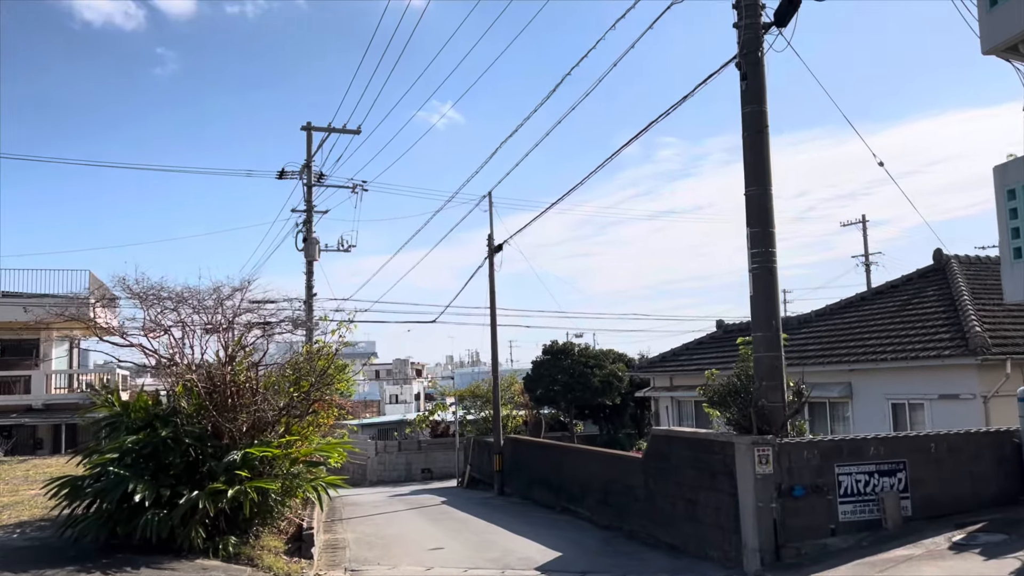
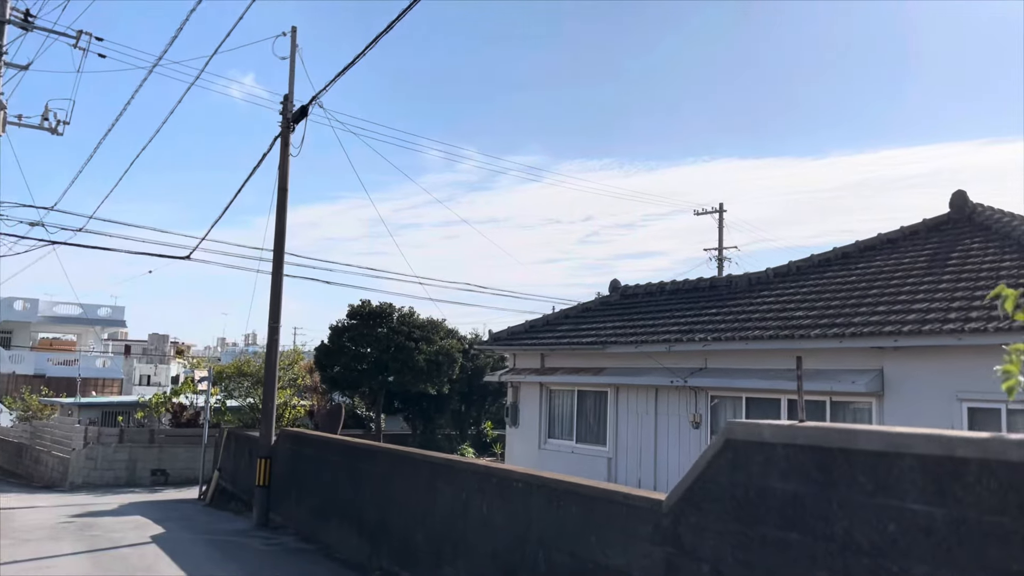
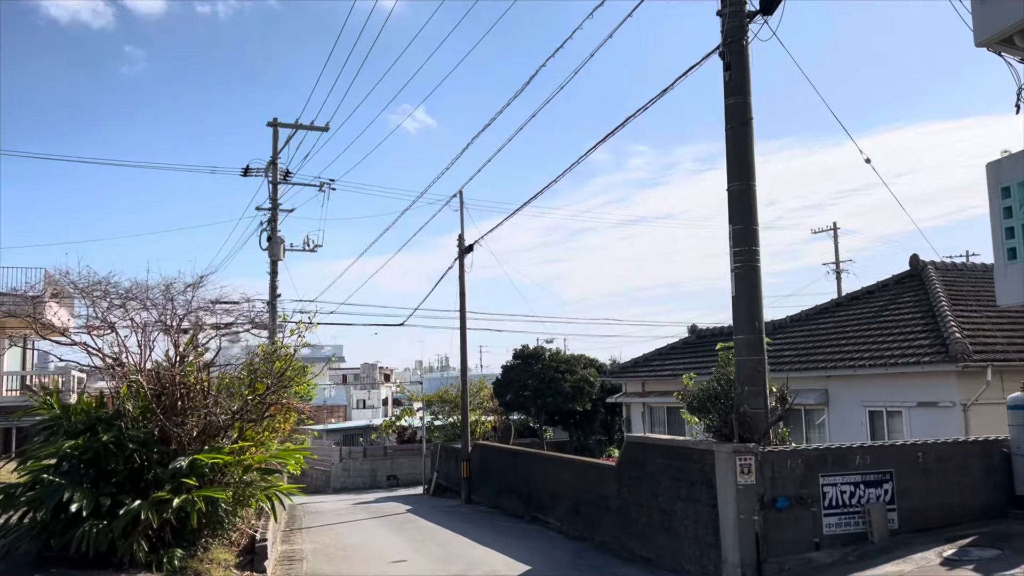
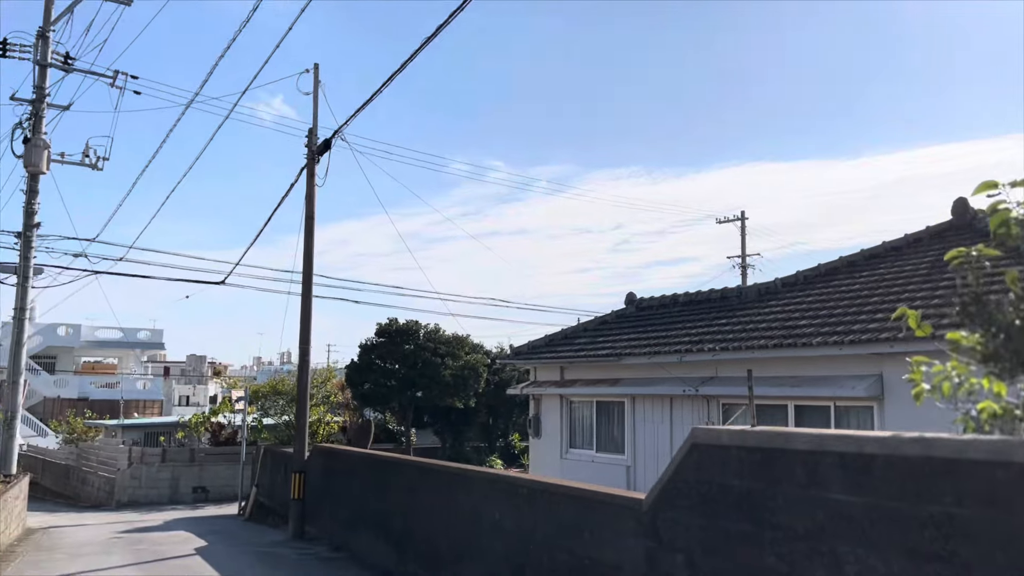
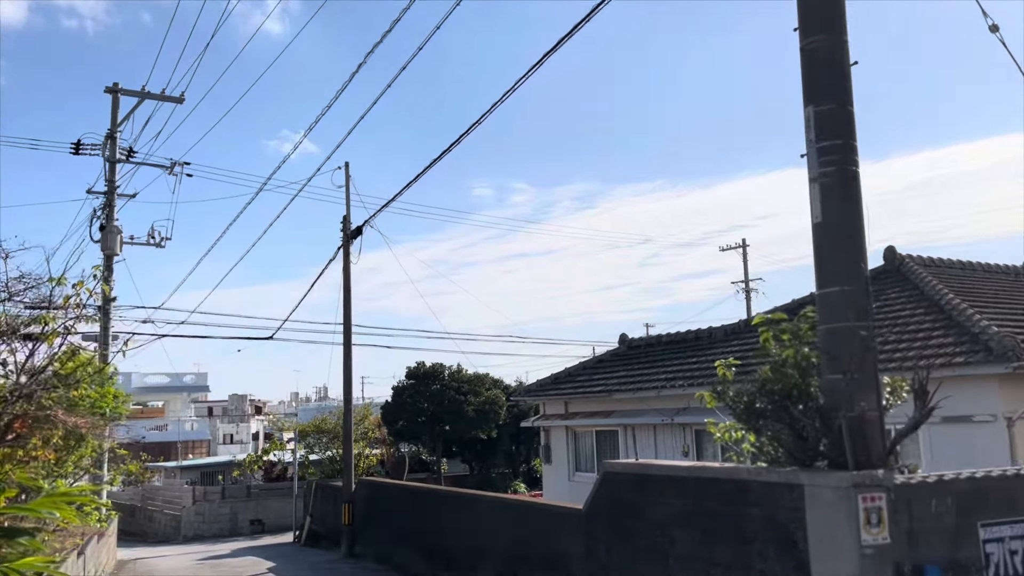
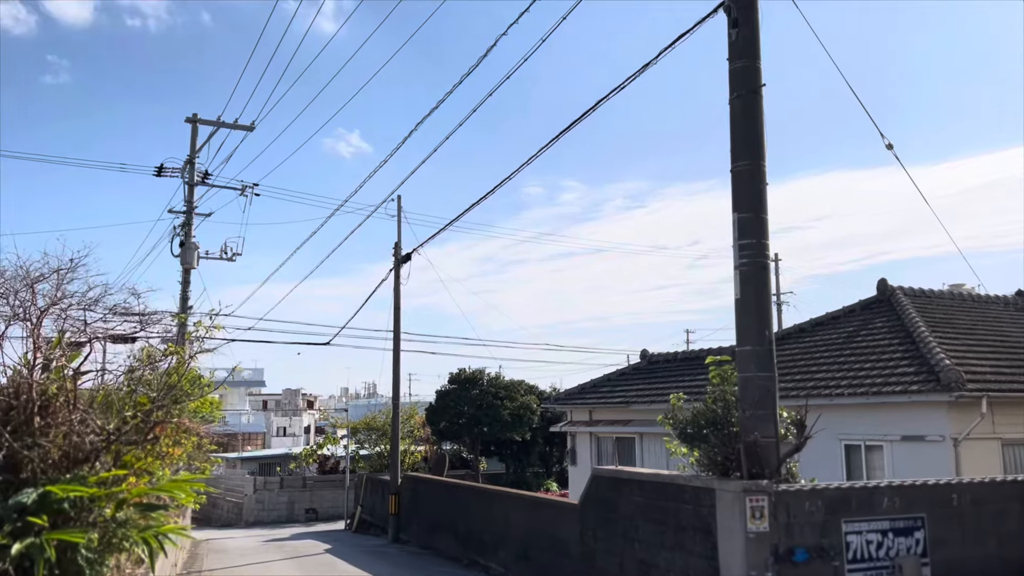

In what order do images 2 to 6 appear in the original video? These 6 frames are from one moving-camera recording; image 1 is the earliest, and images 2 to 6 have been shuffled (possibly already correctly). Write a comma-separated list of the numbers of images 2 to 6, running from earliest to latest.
3, 6, 5, 4, 2
